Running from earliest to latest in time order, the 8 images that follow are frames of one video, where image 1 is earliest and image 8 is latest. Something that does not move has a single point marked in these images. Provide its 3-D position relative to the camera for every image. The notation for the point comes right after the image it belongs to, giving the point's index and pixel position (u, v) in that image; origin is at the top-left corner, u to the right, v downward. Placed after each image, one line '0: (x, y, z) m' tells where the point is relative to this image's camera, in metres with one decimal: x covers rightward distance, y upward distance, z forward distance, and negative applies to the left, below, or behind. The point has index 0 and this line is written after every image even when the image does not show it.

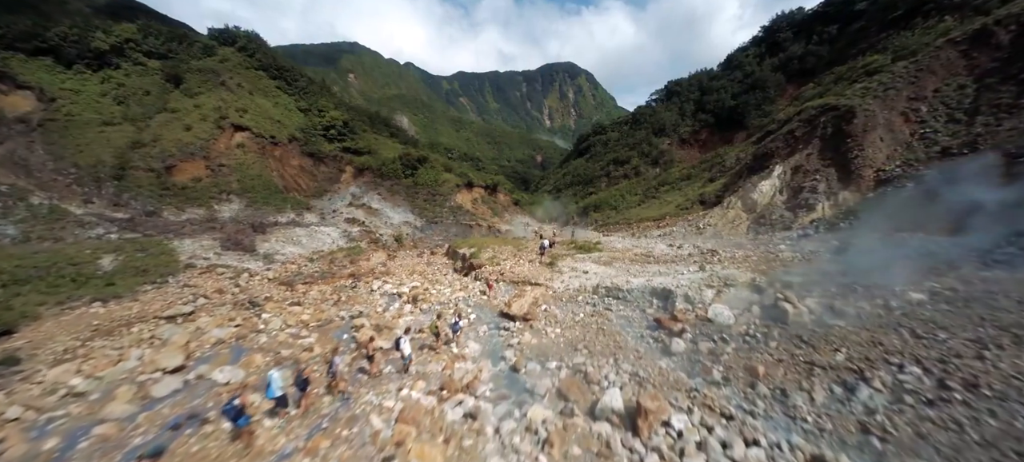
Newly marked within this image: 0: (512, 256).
0: (0.0, -1.3, +16.1) m
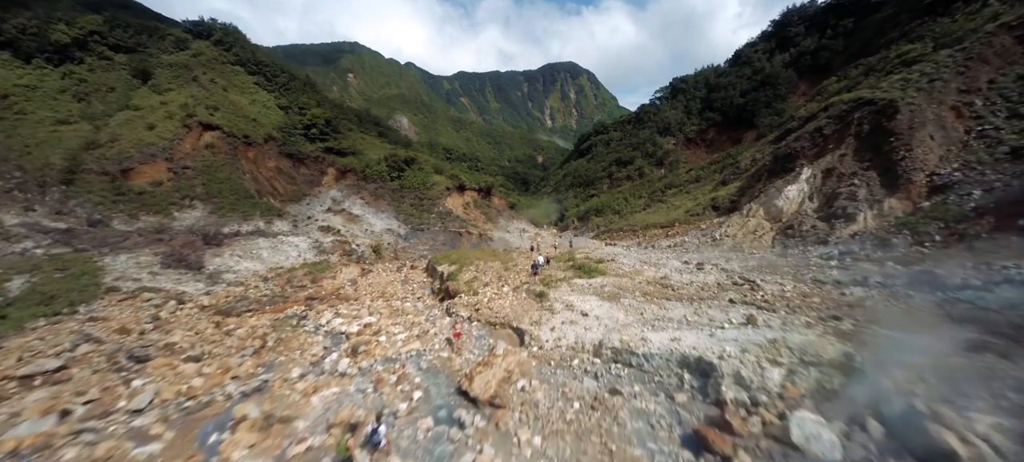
0: (-0.7, -2.0, +13.3) m
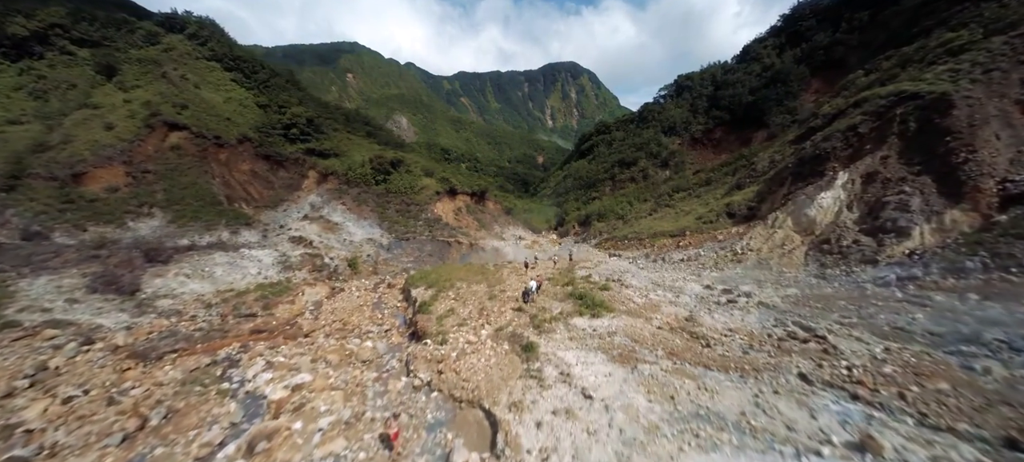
0: (-1.2, -2.8, +10.7) m
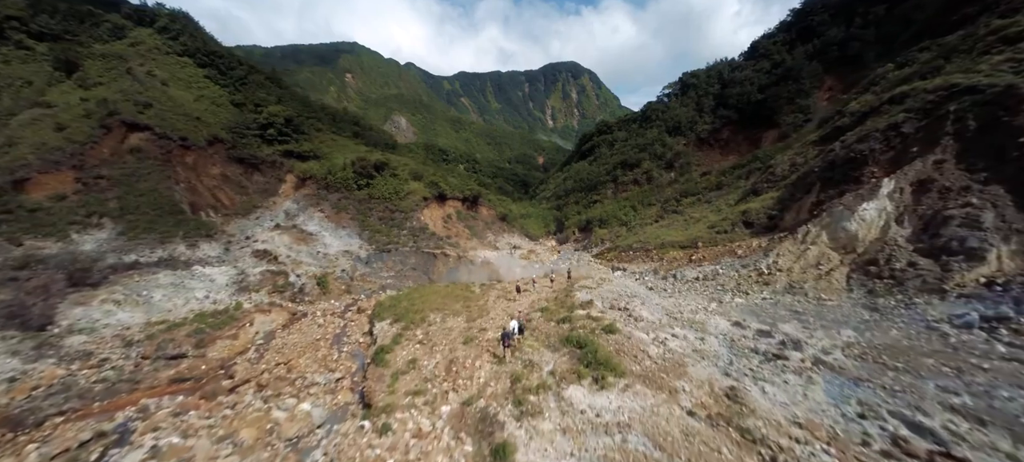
0: (-1.8, -3.6, +8.2) m
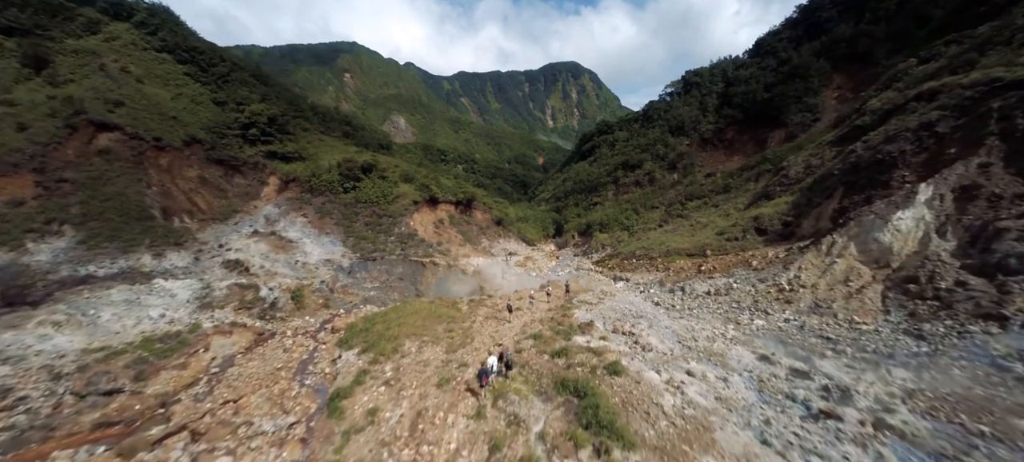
0: (-2.2, -4.1, +6.6) m
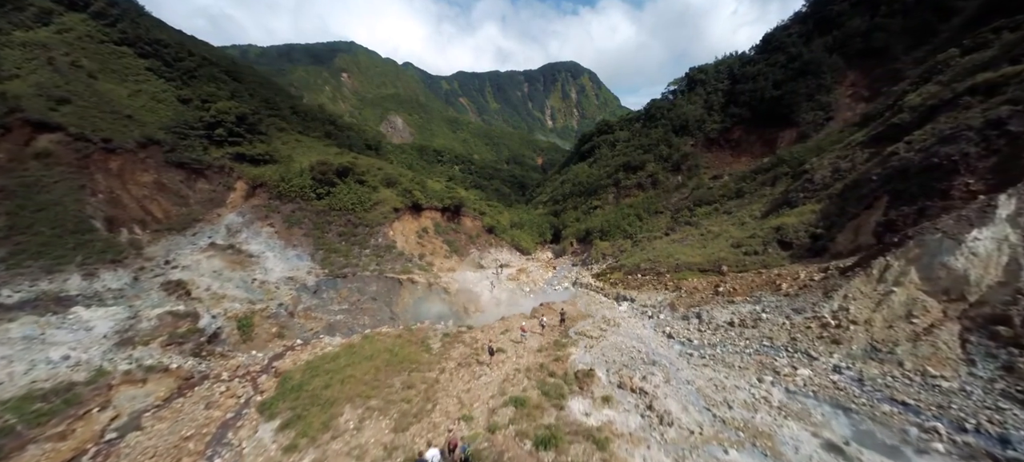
0: (-2.9, -4.9, +4.1) m
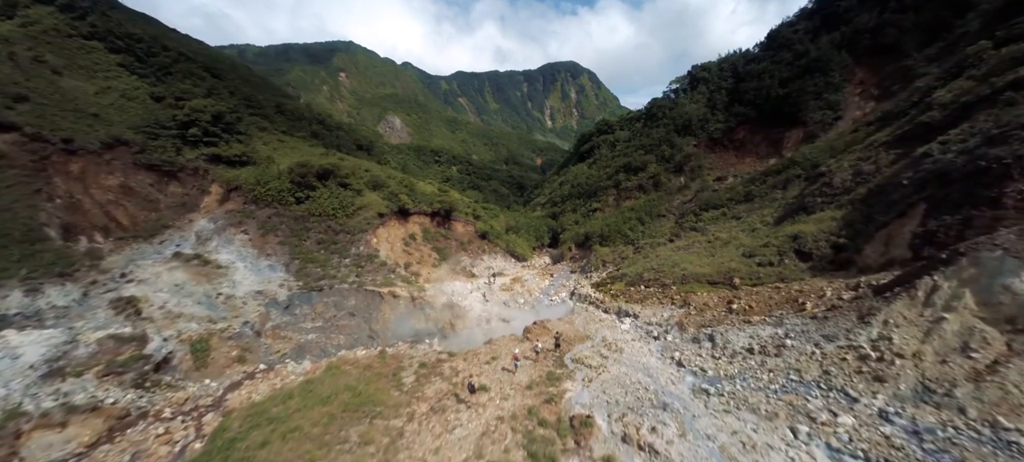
0: (-3.3, -5.4, +2.5) m
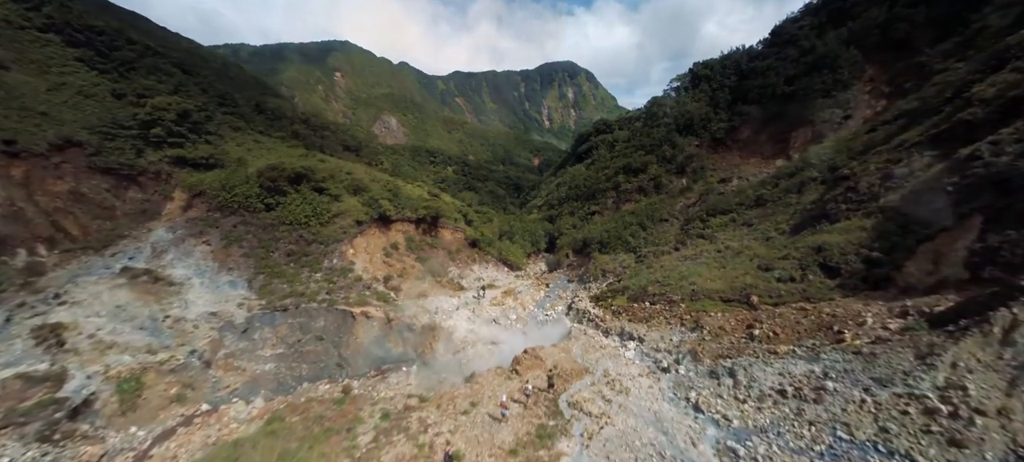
0: (-3.7, -5.9, +0.6) m
